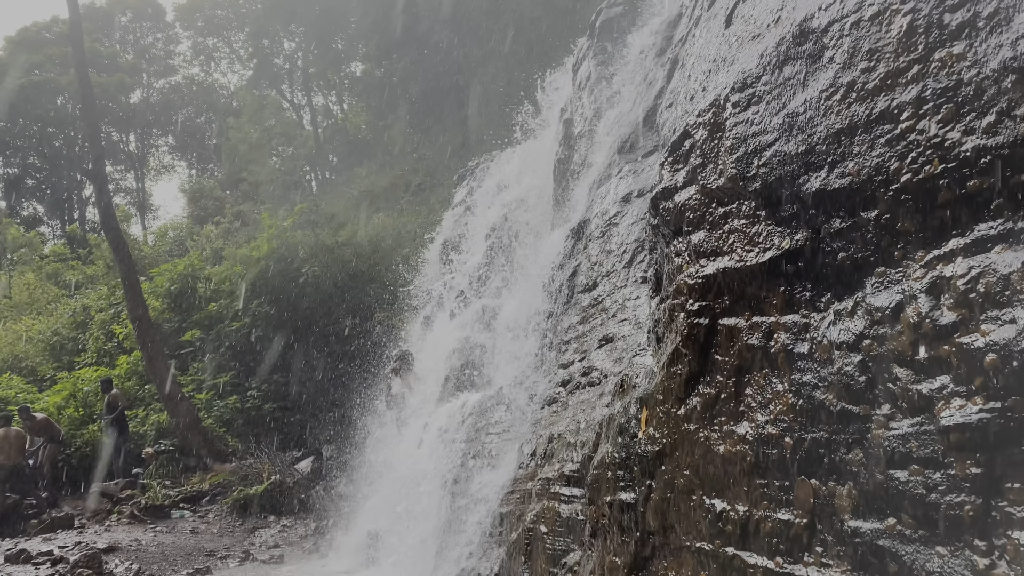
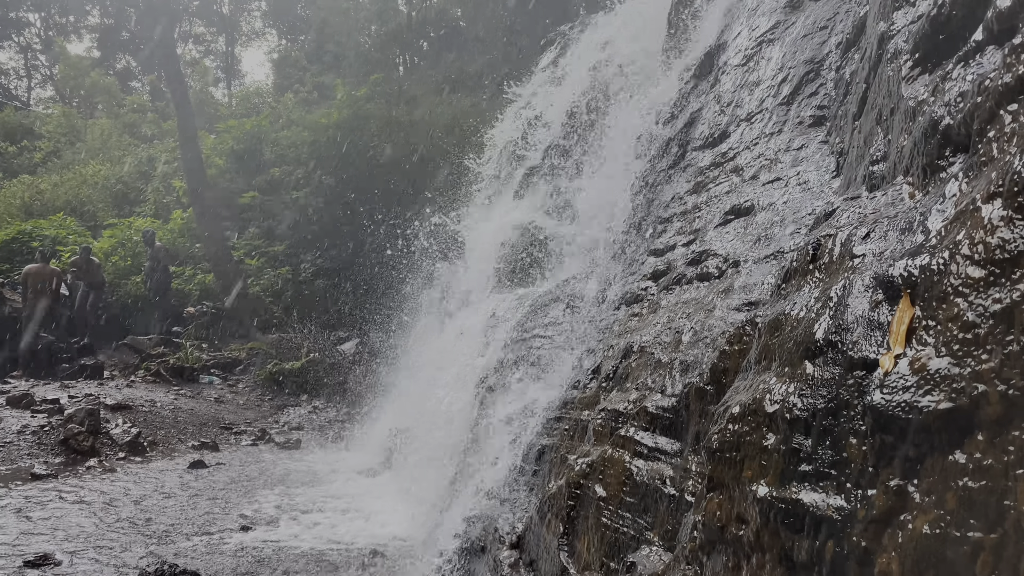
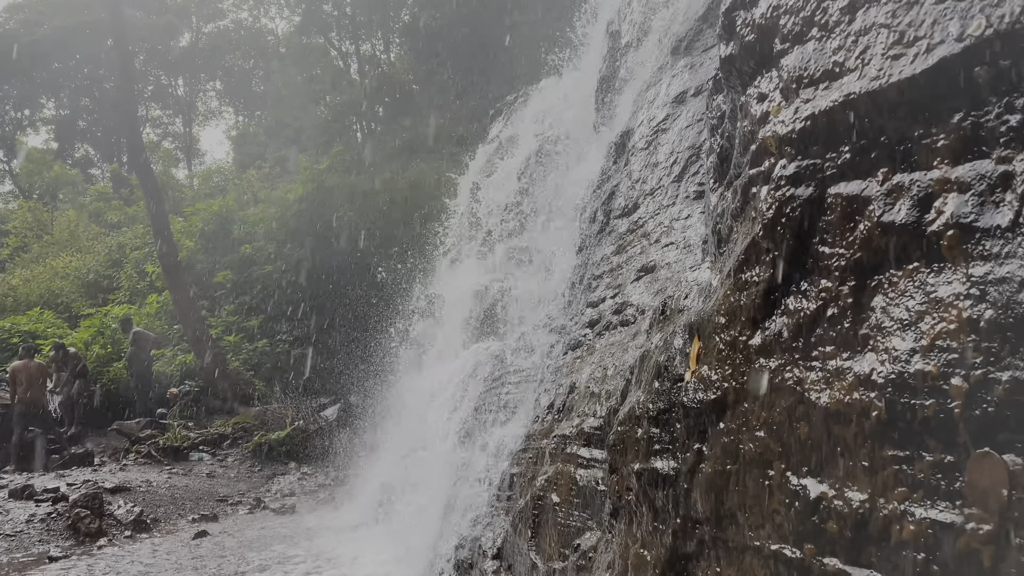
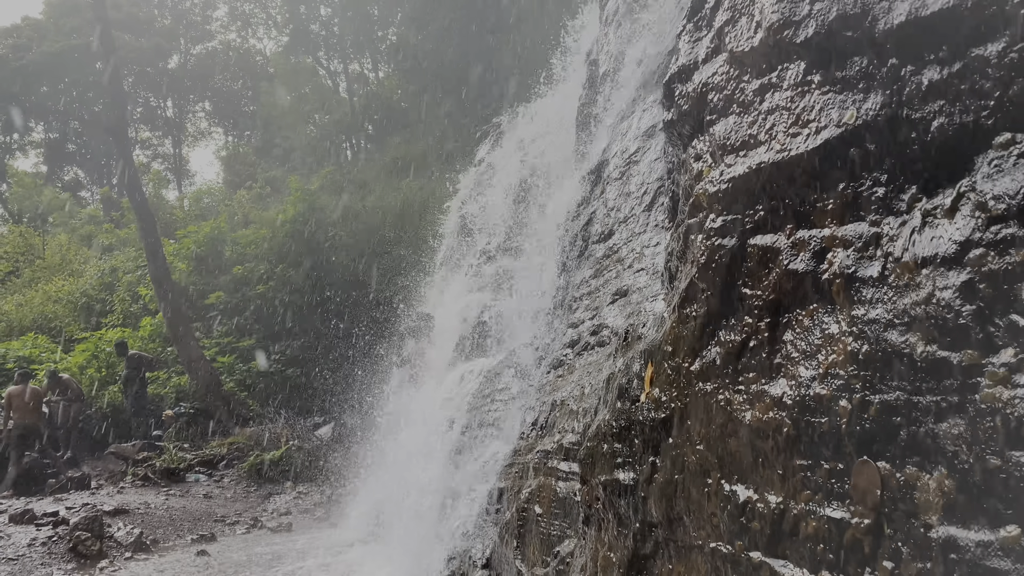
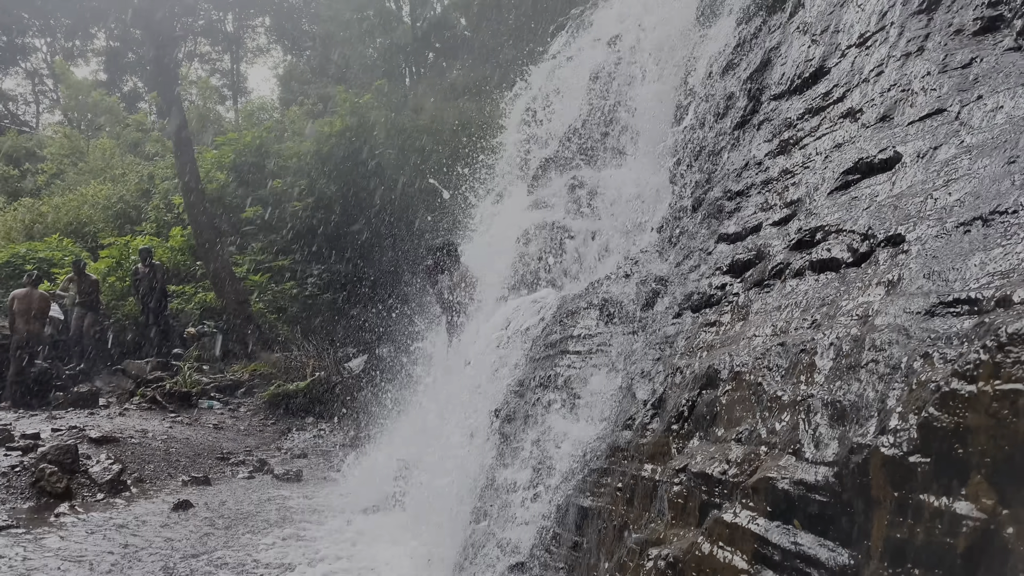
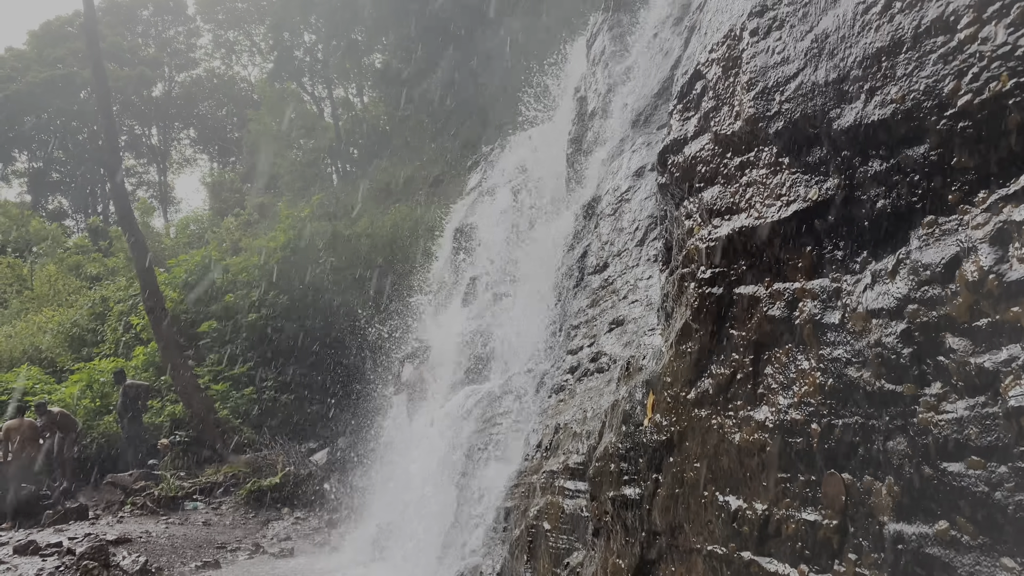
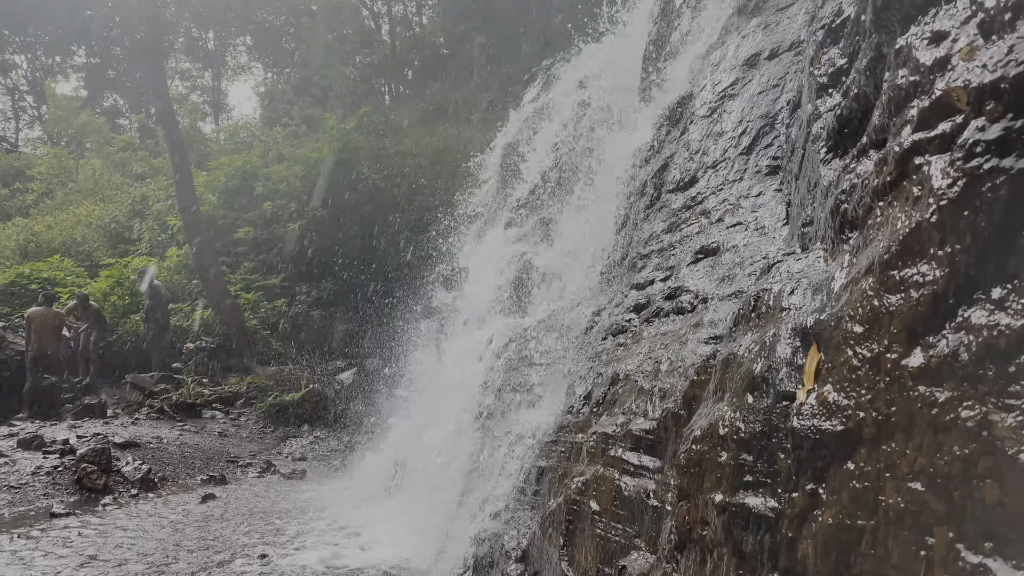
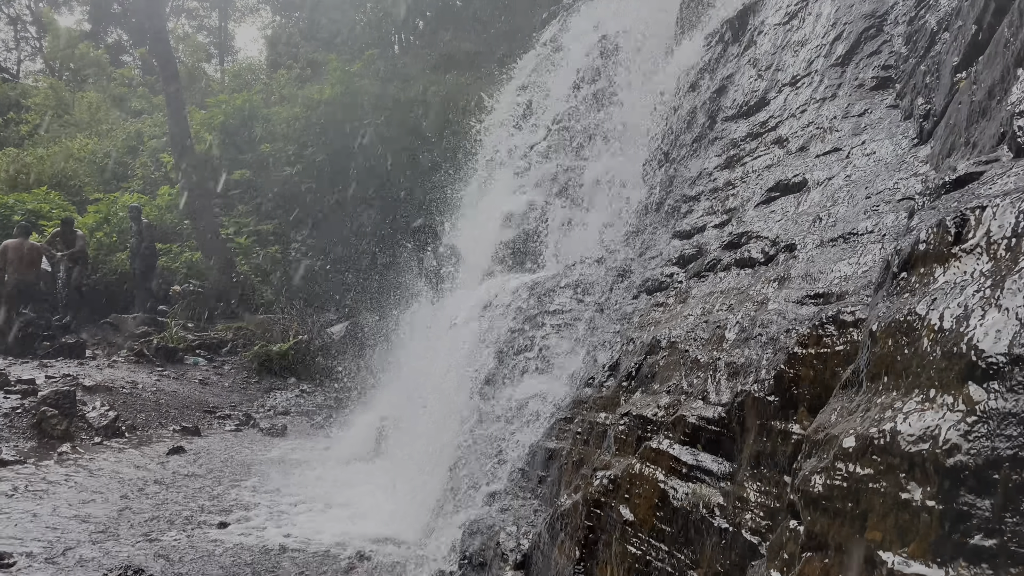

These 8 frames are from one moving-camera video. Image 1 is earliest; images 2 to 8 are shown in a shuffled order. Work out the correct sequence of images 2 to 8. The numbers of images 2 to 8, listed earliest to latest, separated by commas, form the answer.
6, 4, 3, 7, 2, 8, 5
